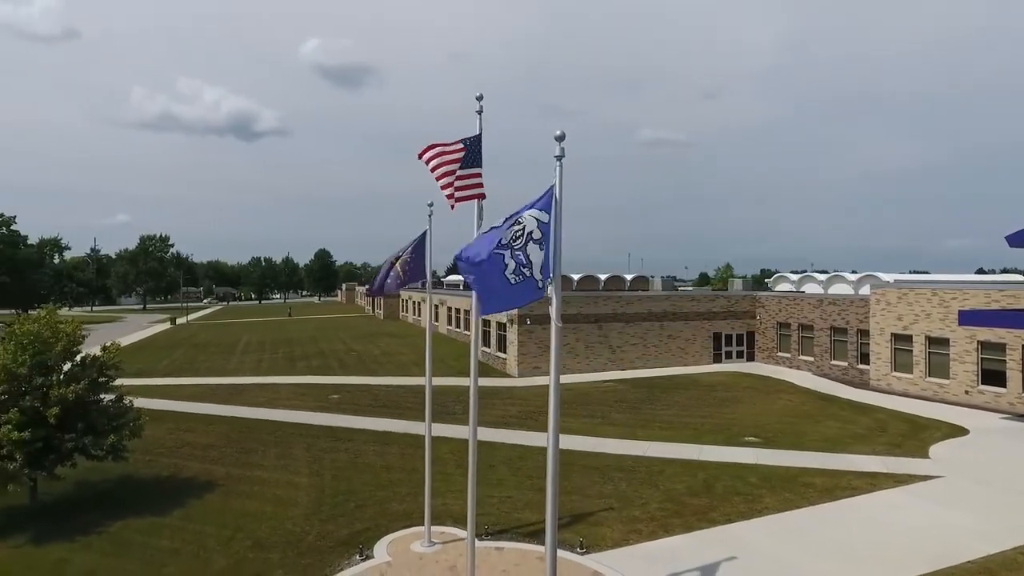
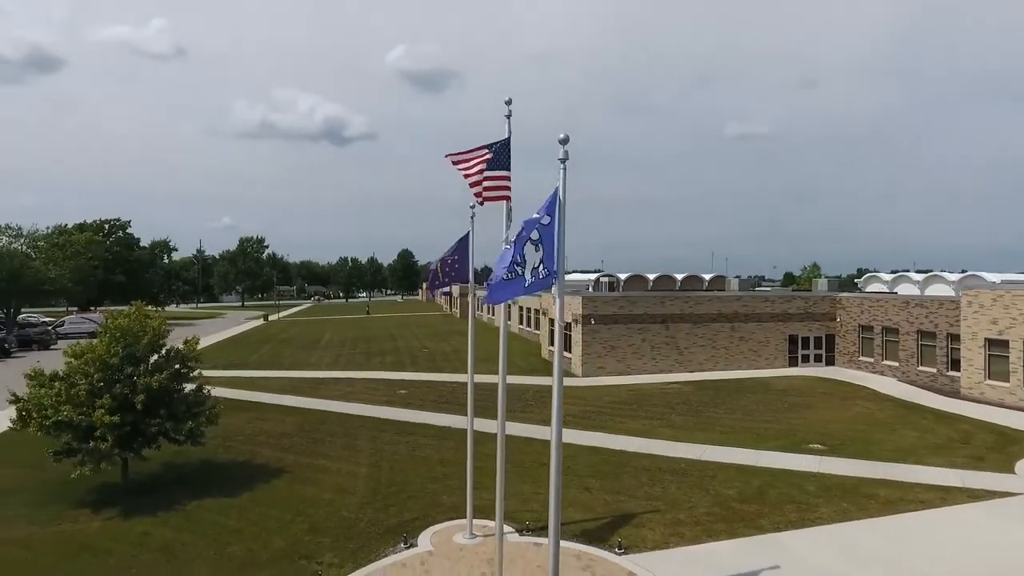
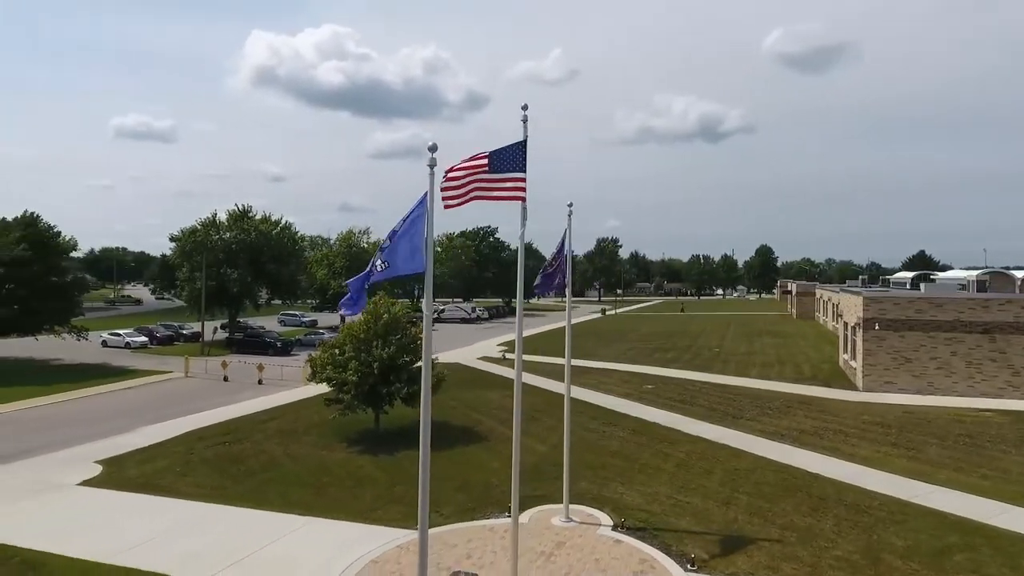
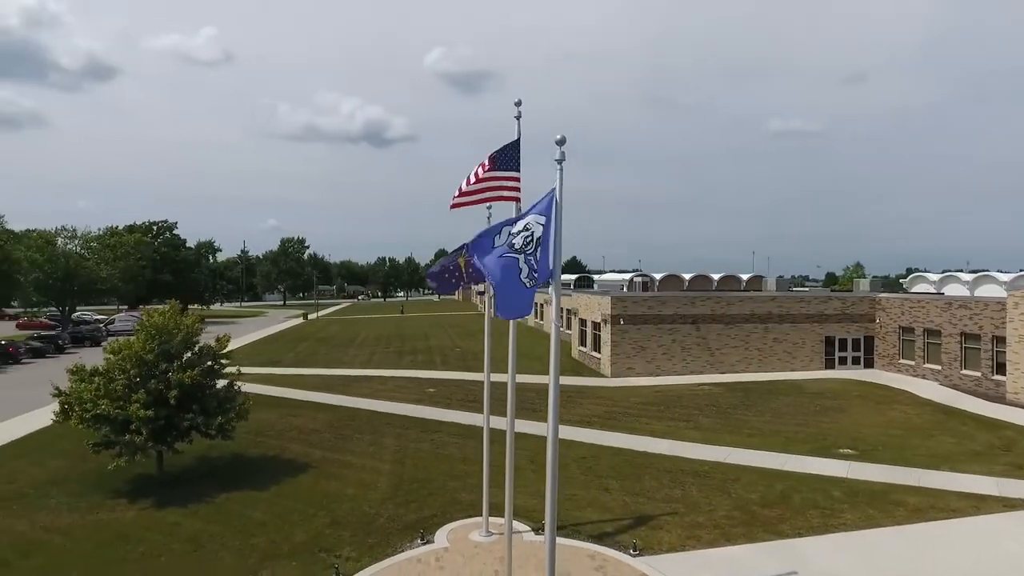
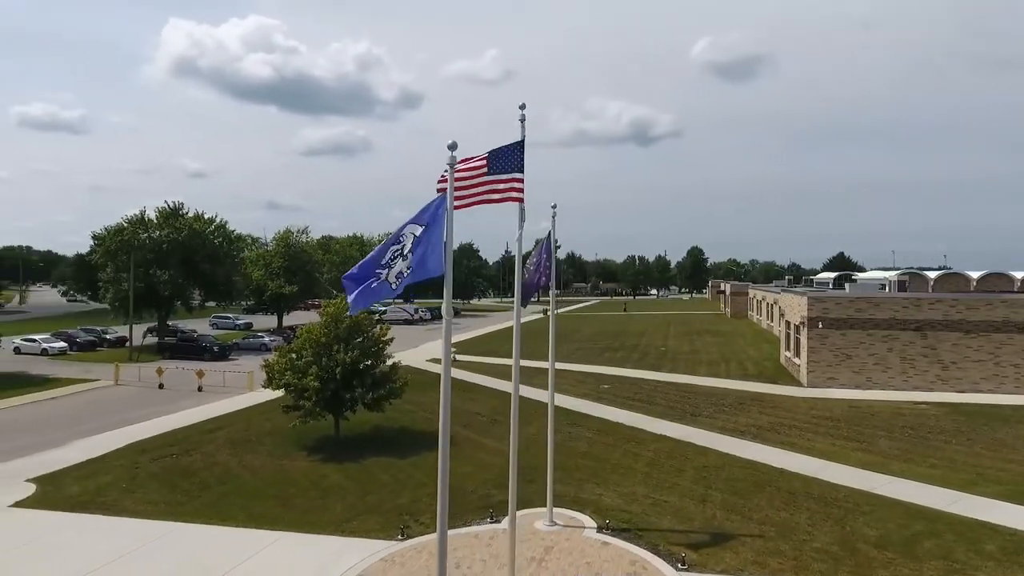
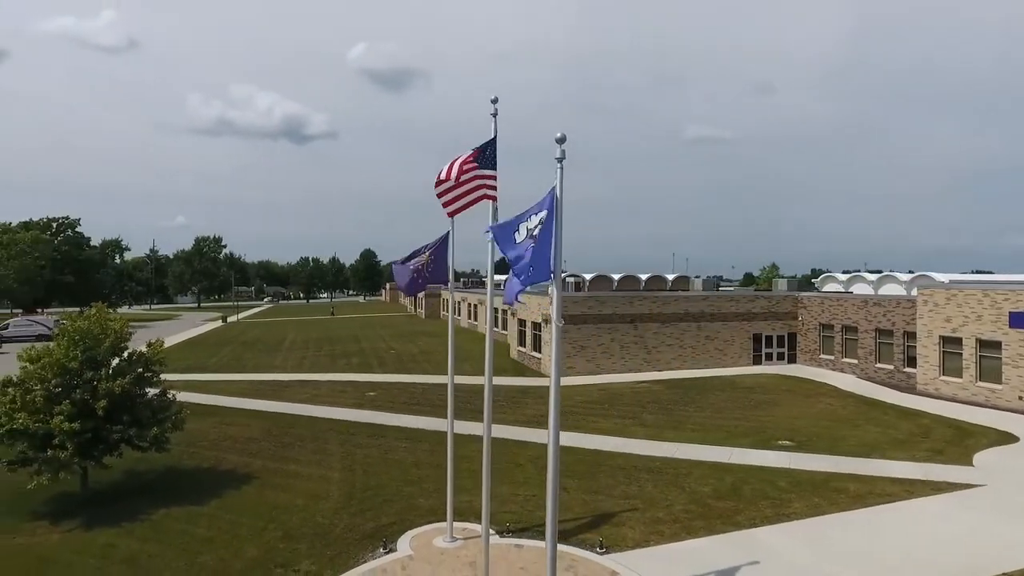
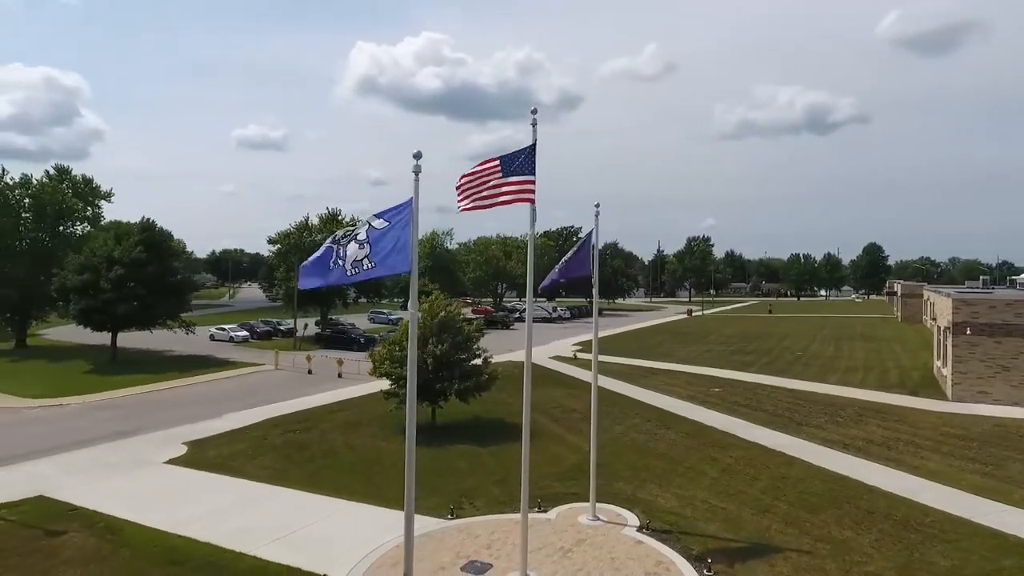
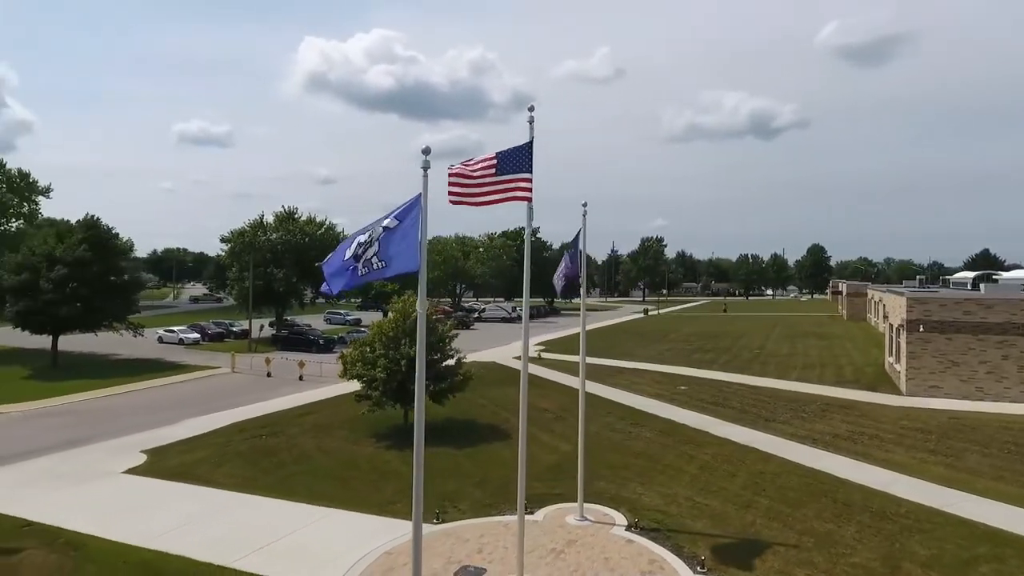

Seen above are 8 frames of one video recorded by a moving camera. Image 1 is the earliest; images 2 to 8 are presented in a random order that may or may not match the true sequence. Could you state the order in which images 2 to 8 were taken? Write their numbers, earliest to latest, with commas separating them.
6, 2, 4, 5, 3, 8, 7
